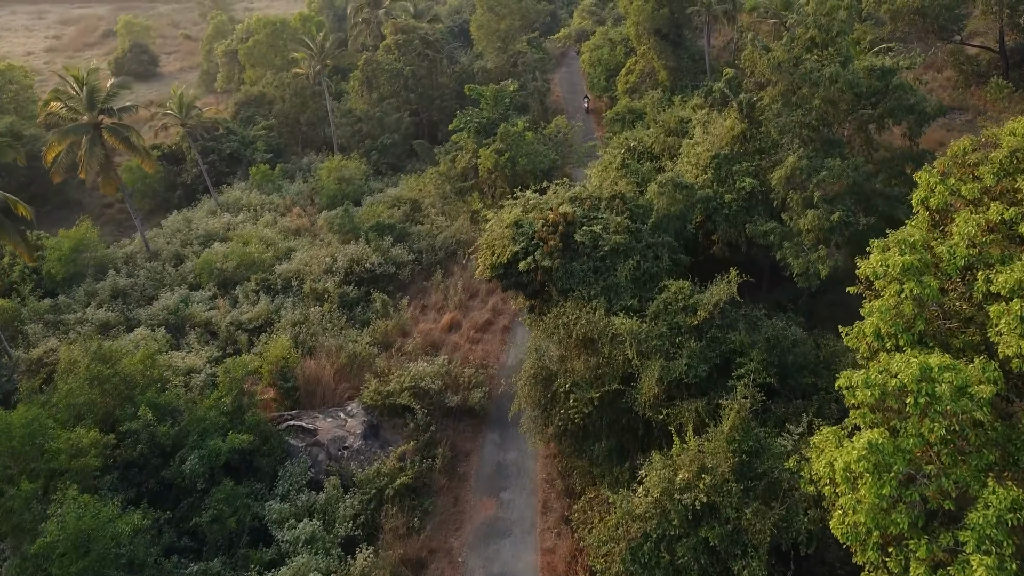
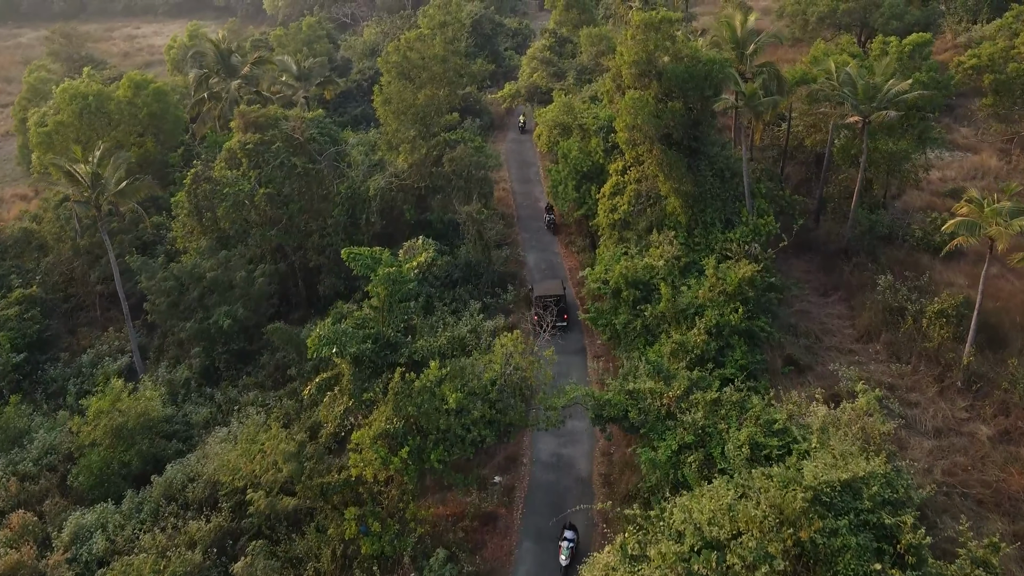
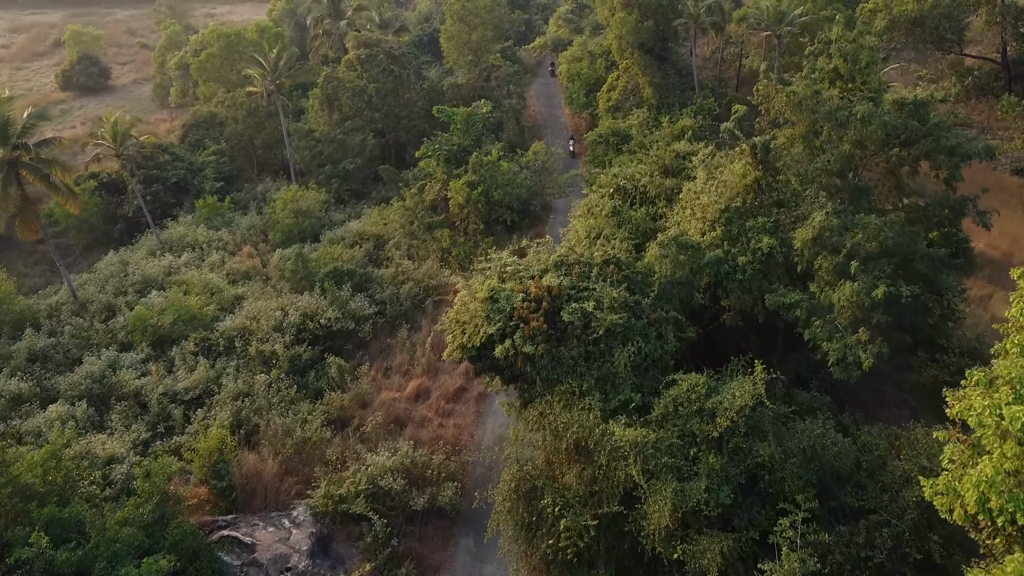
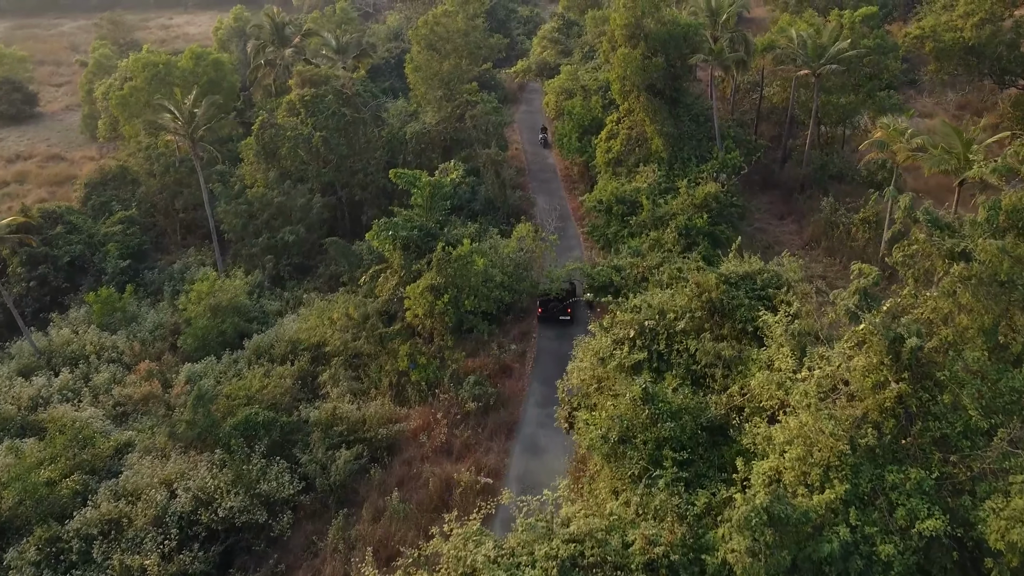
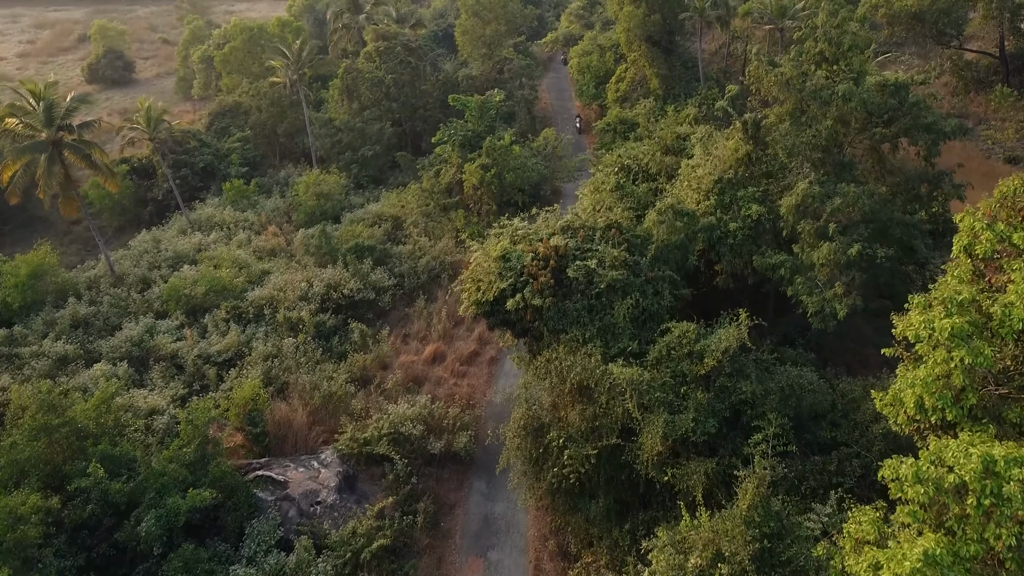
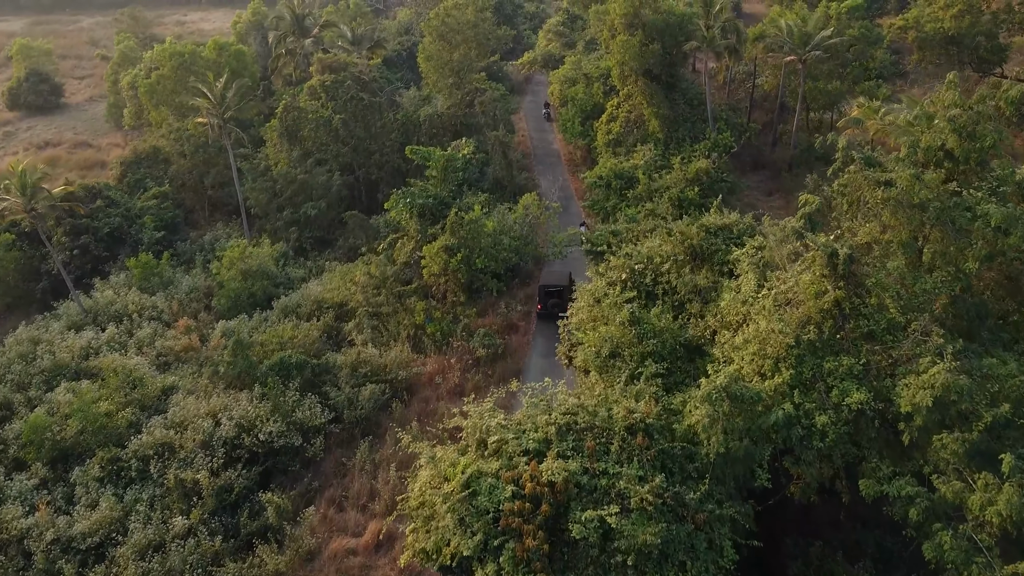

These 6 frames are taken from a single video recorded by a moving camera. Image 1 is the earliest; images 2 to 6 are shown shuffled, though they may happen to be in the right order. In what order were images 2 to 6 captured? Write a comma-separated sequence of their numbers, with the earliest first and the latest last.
5, 3, 6, 4, 2
